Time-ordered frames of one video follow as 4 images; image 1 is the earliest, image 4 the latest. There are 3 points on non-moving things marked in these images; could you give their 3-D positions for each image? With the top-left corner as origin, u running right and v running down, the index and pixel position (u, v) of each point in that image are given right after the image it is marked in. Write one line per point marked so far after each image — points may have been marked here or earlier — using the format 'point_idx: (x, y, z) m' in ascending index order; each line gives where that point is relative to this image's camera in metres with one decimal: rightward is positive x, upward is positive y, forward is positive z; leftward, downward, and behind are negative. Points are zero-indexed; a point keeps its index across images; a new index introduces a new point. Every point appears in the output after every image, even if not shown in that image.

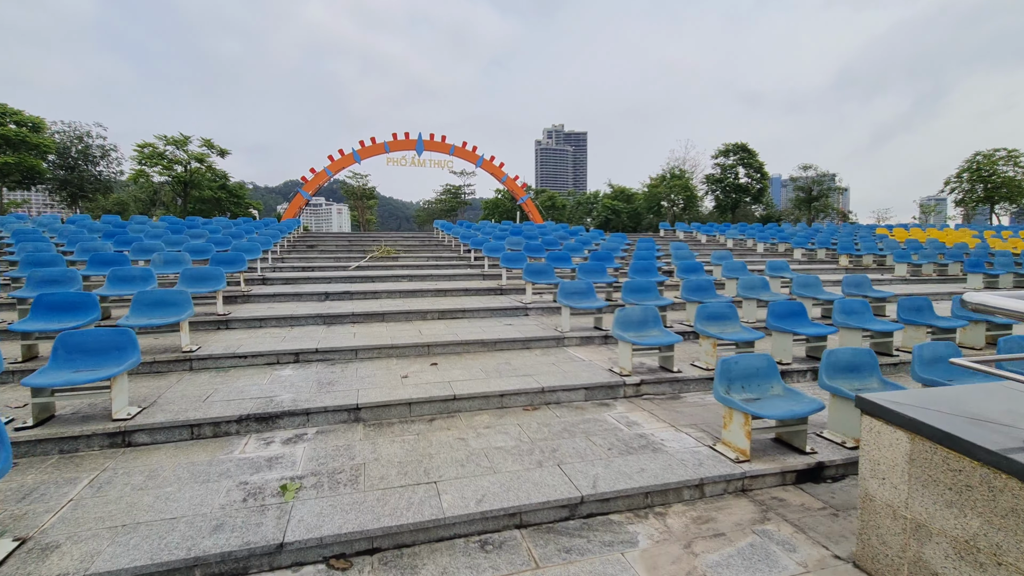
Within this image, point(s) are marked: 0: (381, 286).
0: (-3.1, 0.0, +11.5) m
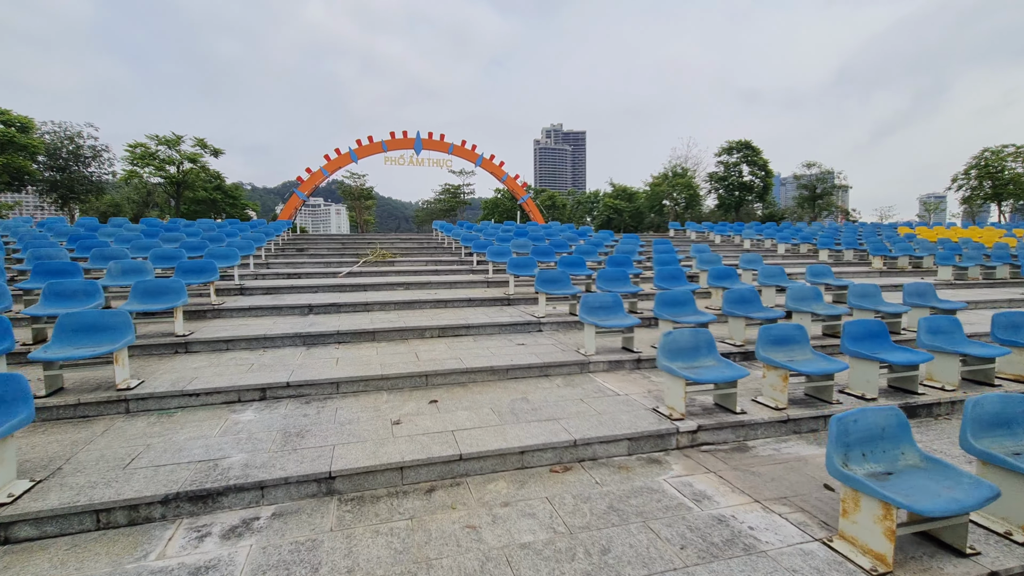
0: (-3.0, -0.2, +10.6) m
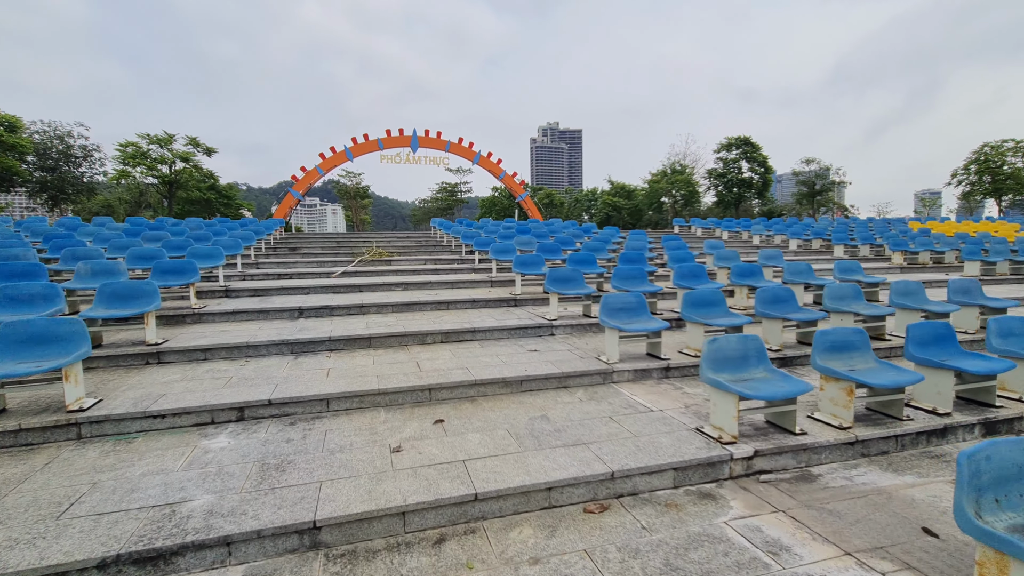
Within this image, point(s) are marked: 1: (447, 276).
0: (-2.9, -0.2, +10.1) m
1: (-1.6, +0.3, +12.0) m
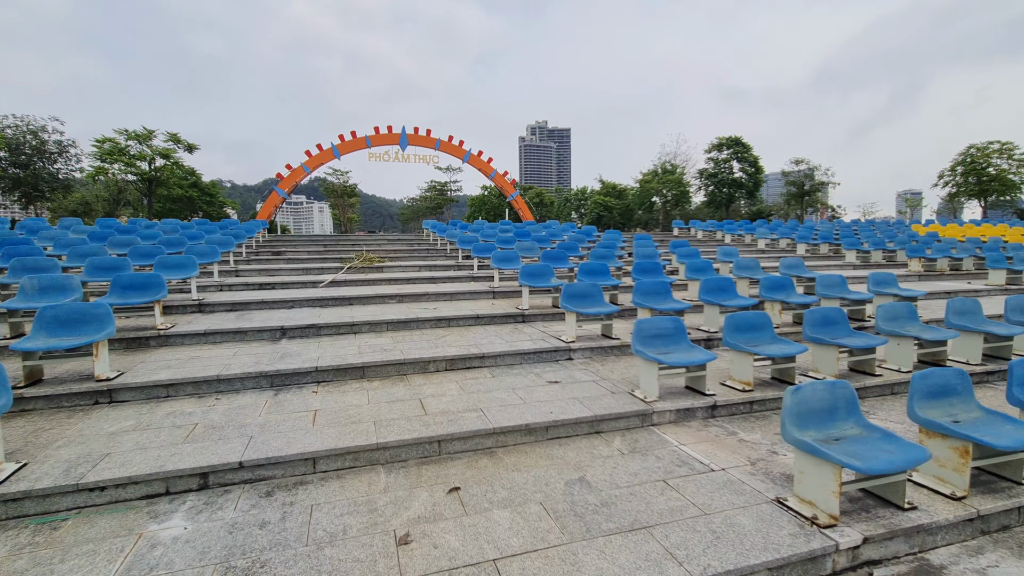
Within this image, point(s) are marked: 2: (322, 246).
0: (-2.9, -0.3, +9.4) m
1: (-1.7, +0.1, +11.3) m
2: (-5.9, +1.4, +15.4) m
